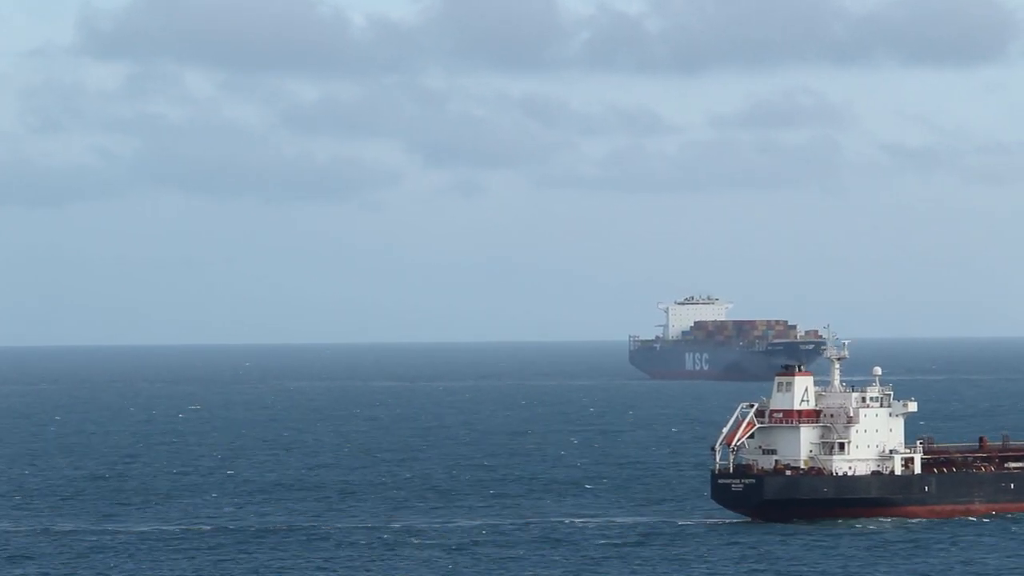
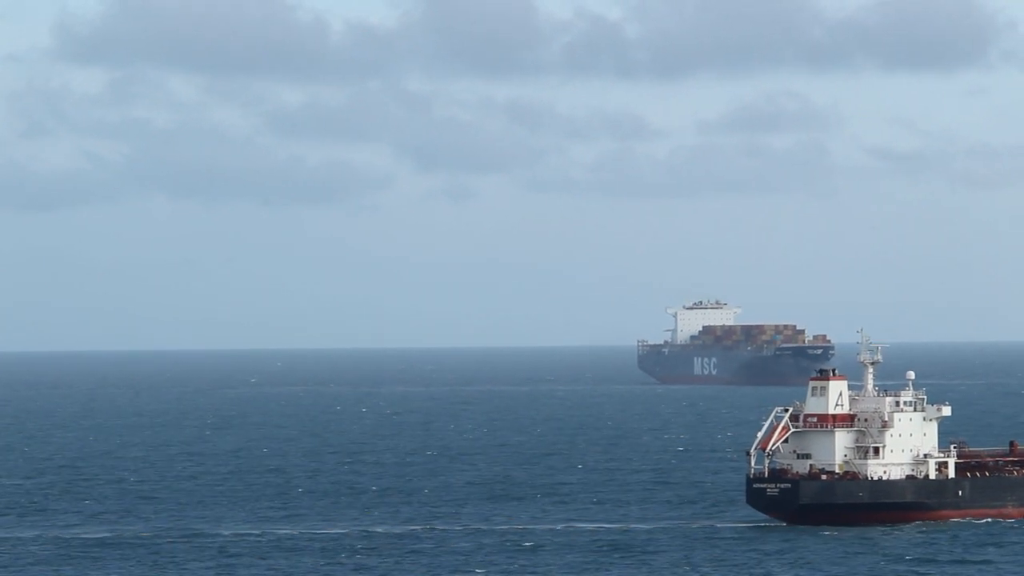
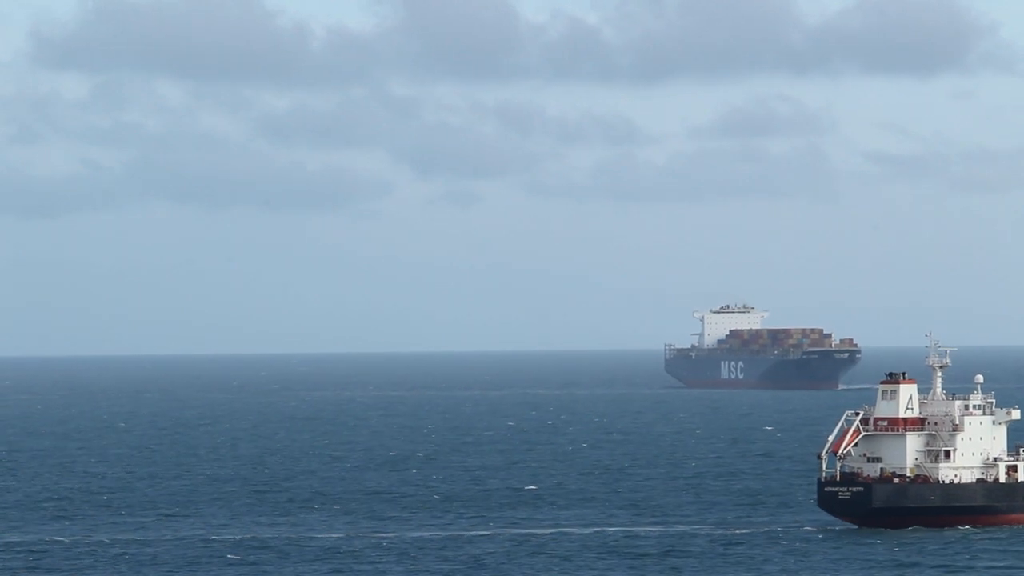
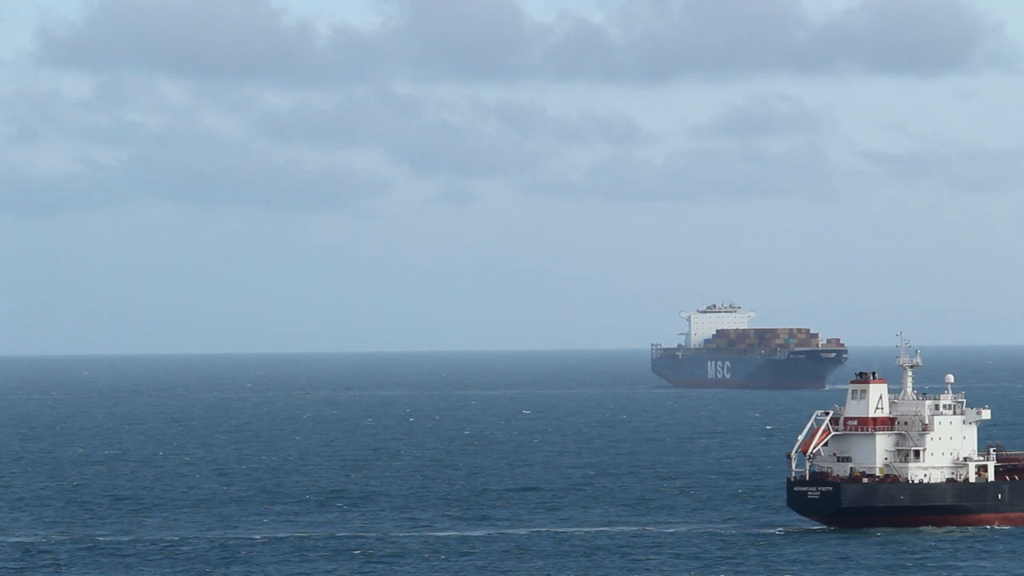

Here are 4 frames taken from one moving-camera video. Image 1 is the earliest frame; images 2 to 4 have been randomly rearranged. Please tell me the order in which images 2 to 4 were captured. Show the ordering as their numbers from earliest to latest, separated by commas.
2, 4, 3
